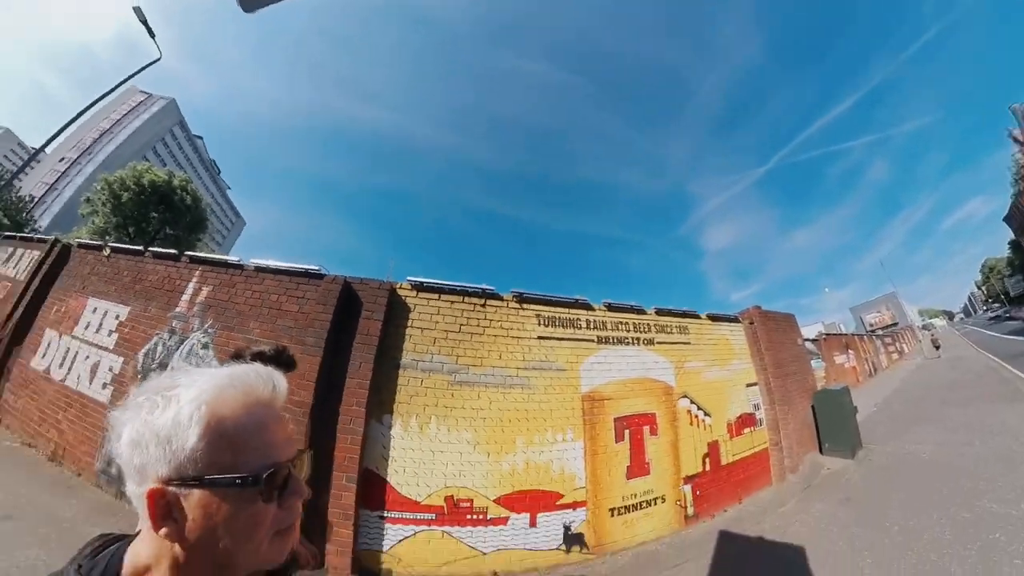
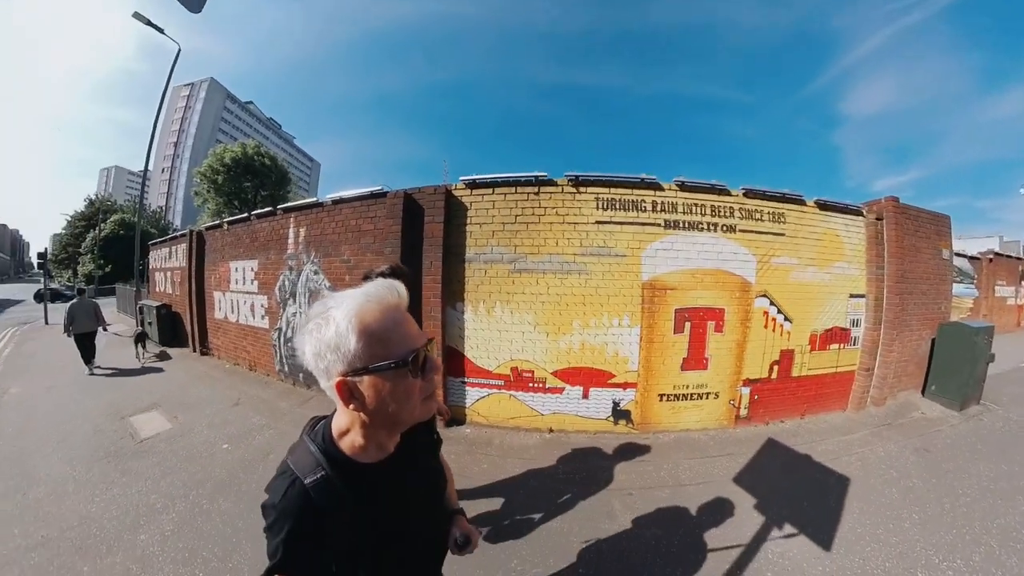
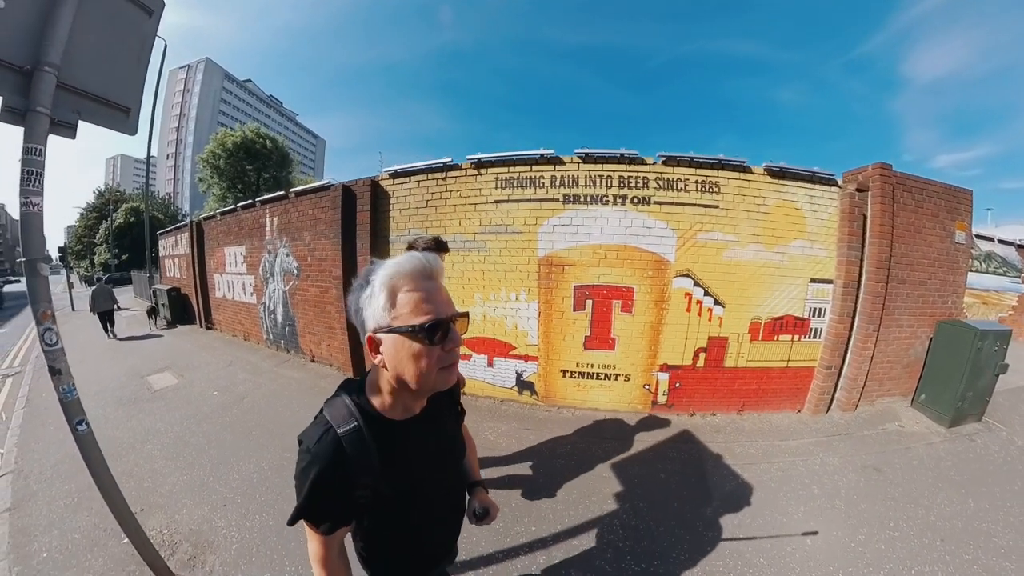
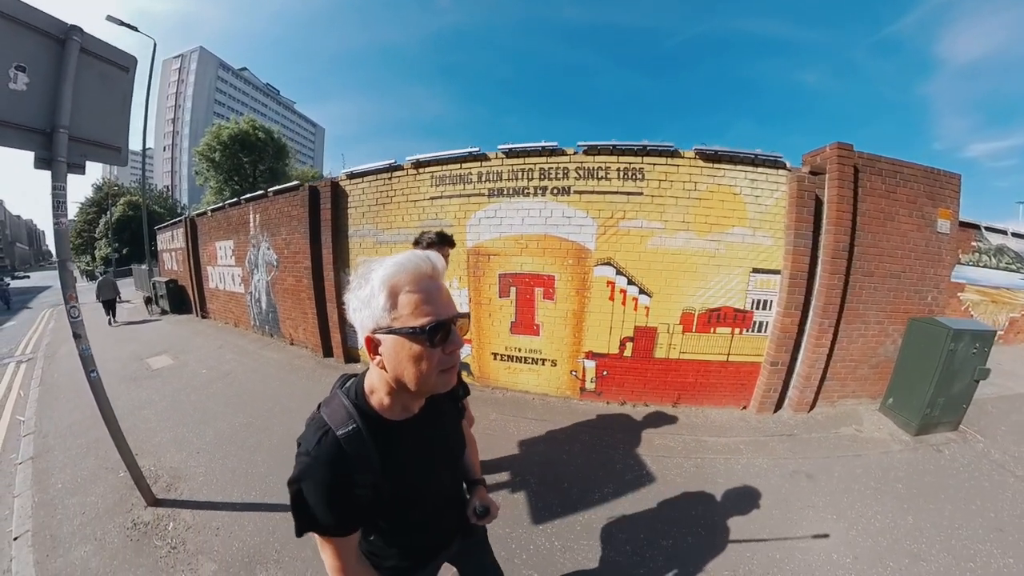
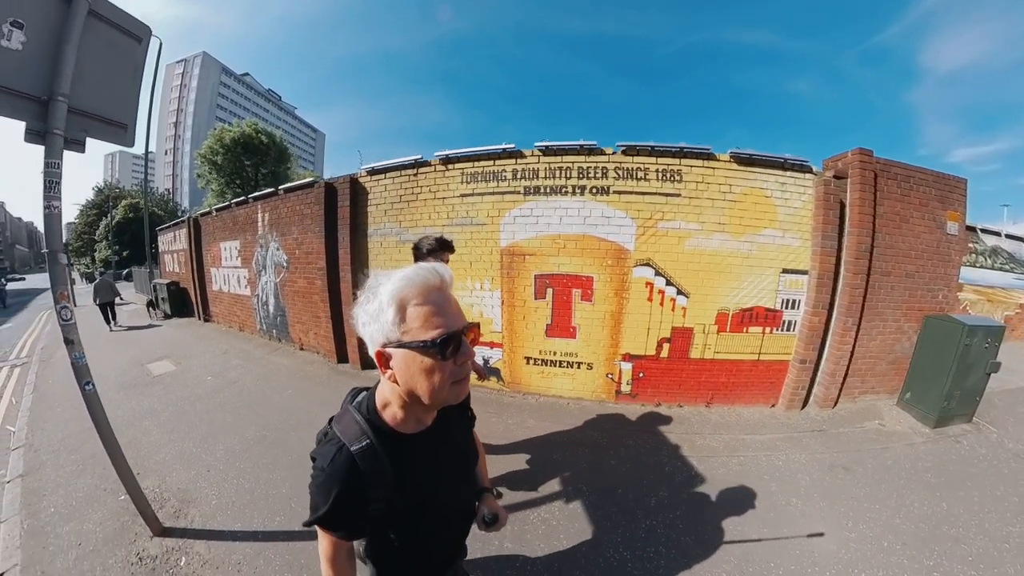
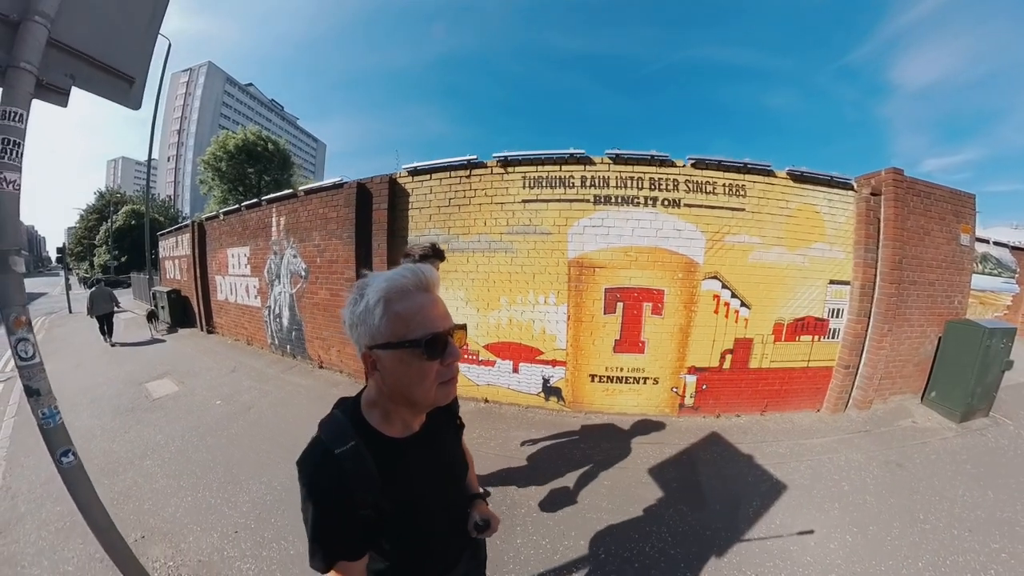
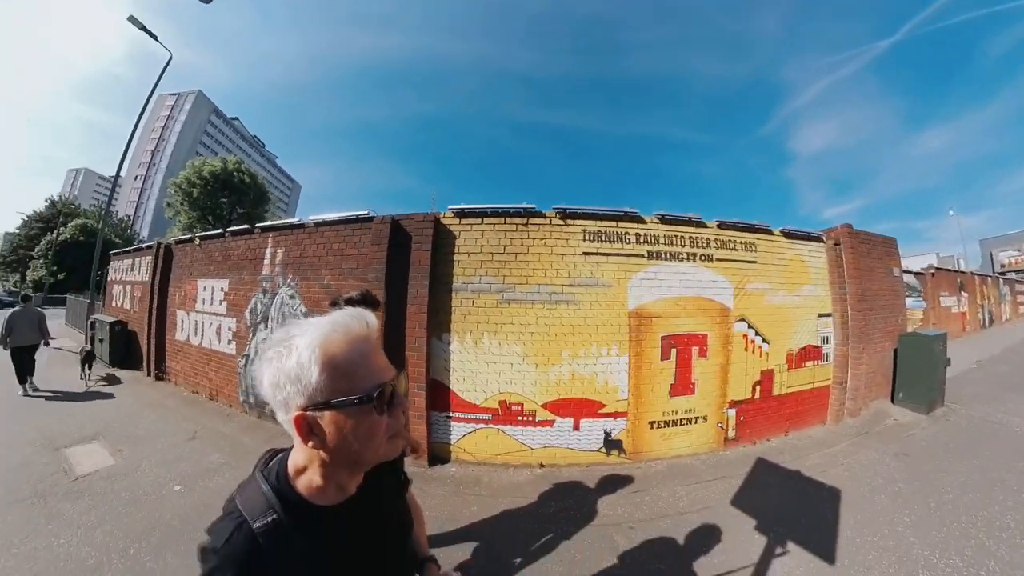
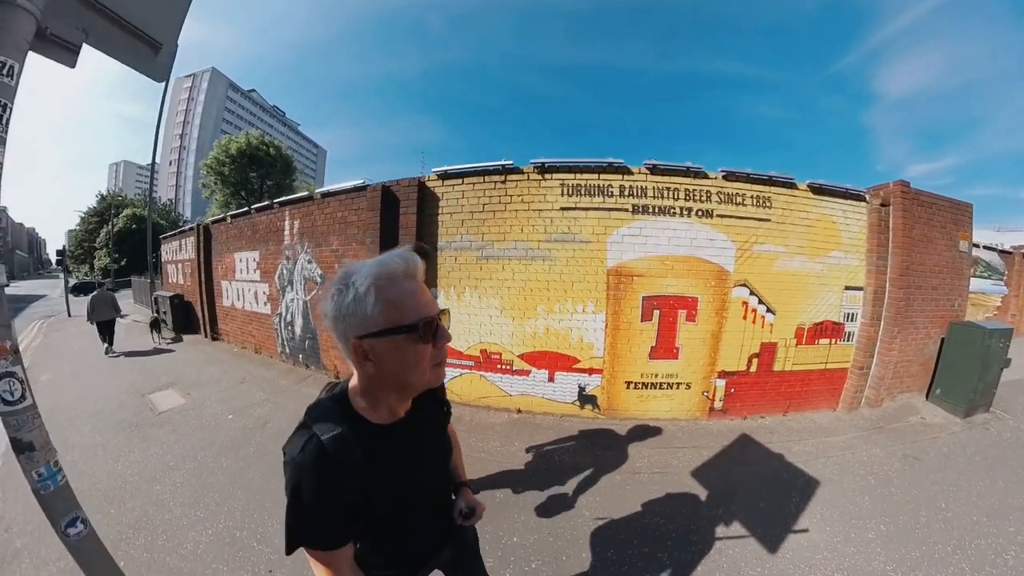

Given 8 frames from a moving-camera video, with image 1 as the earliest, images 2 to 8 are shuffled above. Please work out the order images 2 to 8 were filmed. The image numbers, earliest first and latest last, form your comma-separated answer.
7, 2, 8, 6, 3, 5, 4
